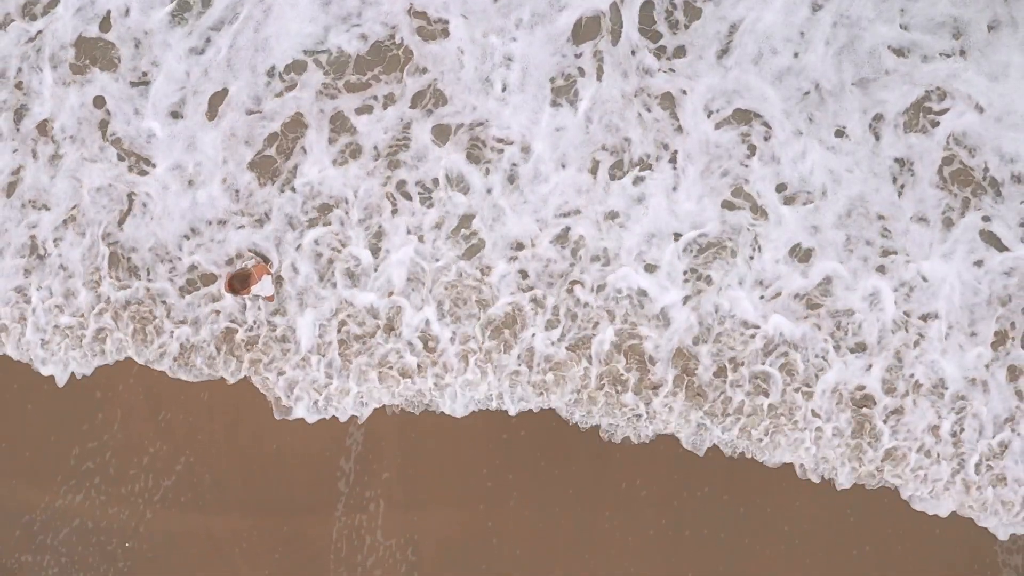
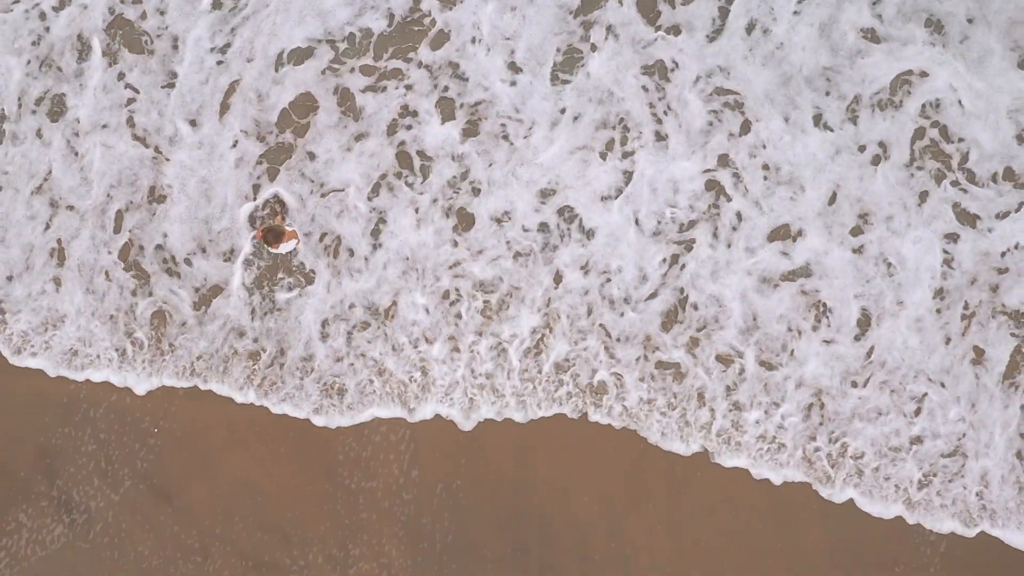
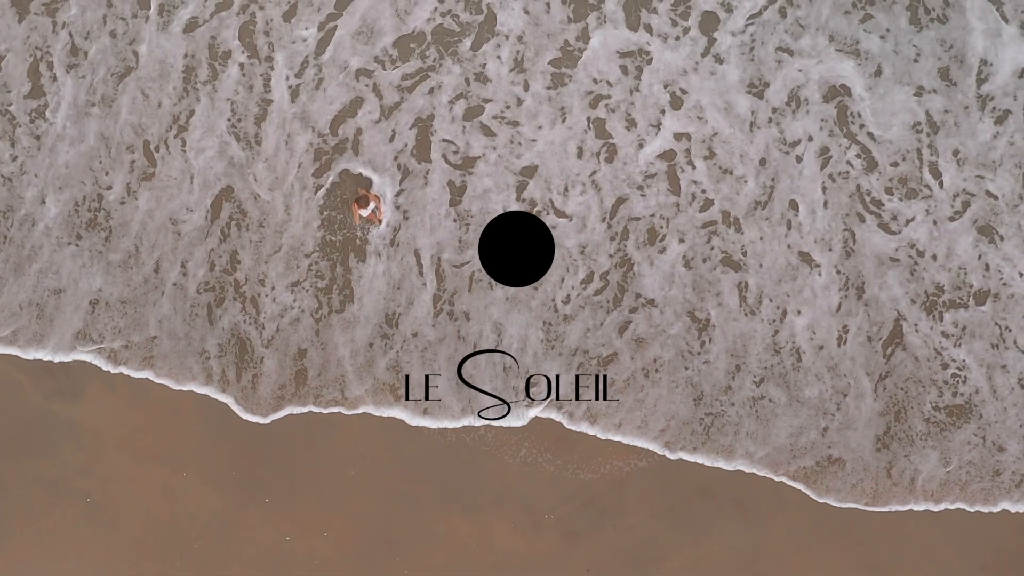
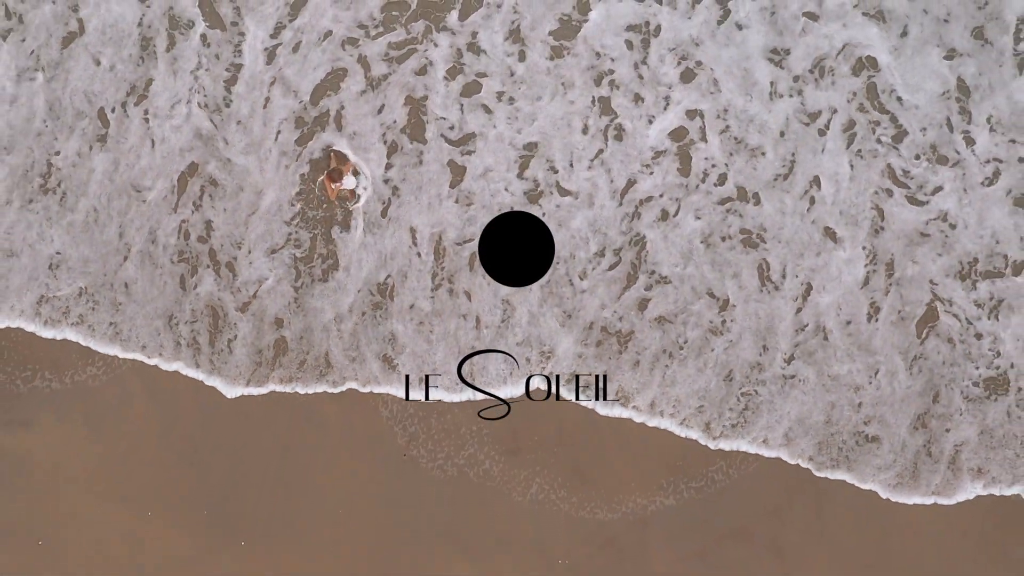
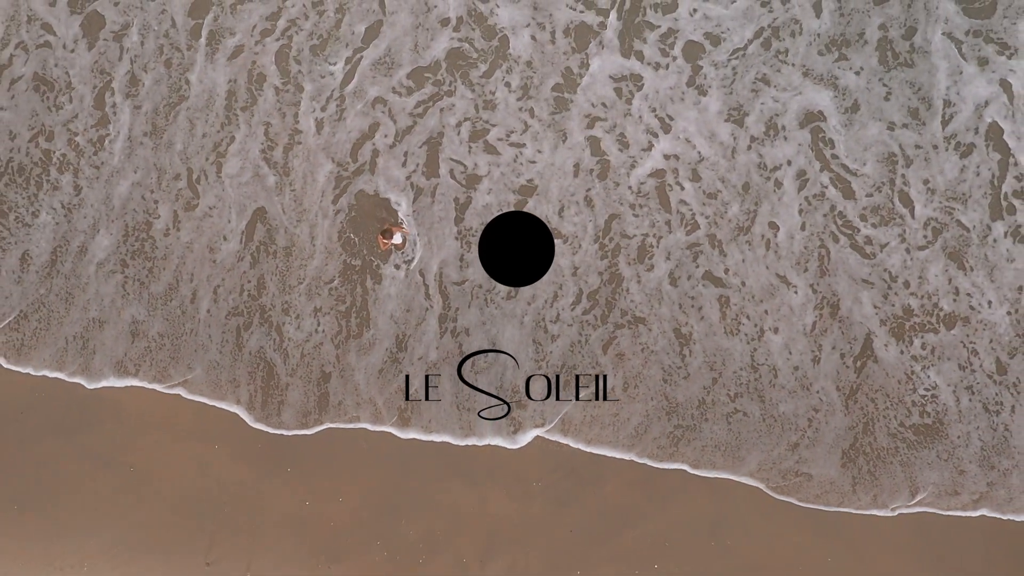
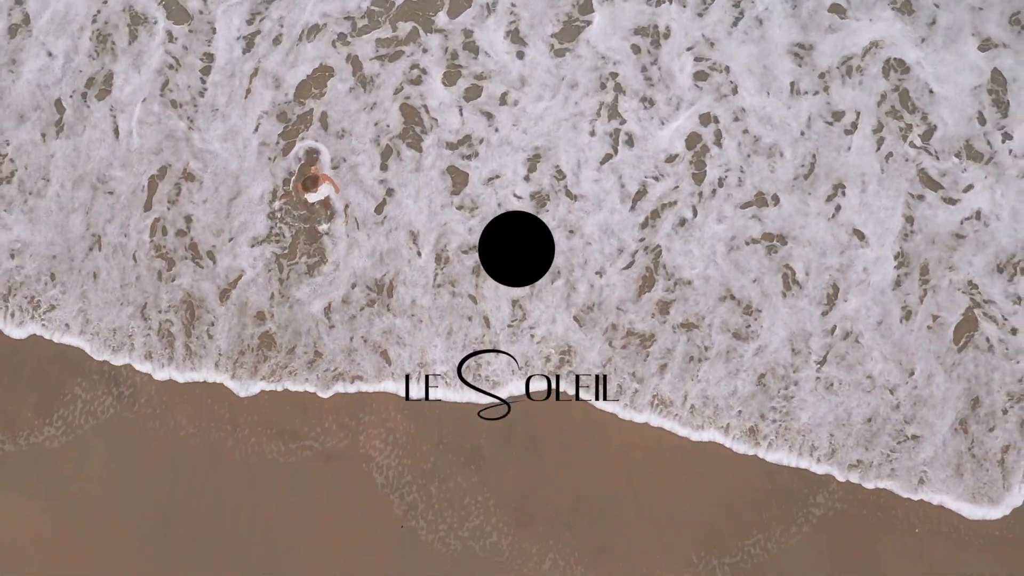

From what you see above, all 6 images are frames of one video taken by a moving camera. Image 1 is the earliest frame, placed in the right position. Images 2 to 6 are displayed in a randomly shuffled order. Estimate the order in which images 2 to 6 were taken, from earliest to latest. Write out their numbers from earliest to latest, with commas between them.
2, 6, 4, 3, 5
